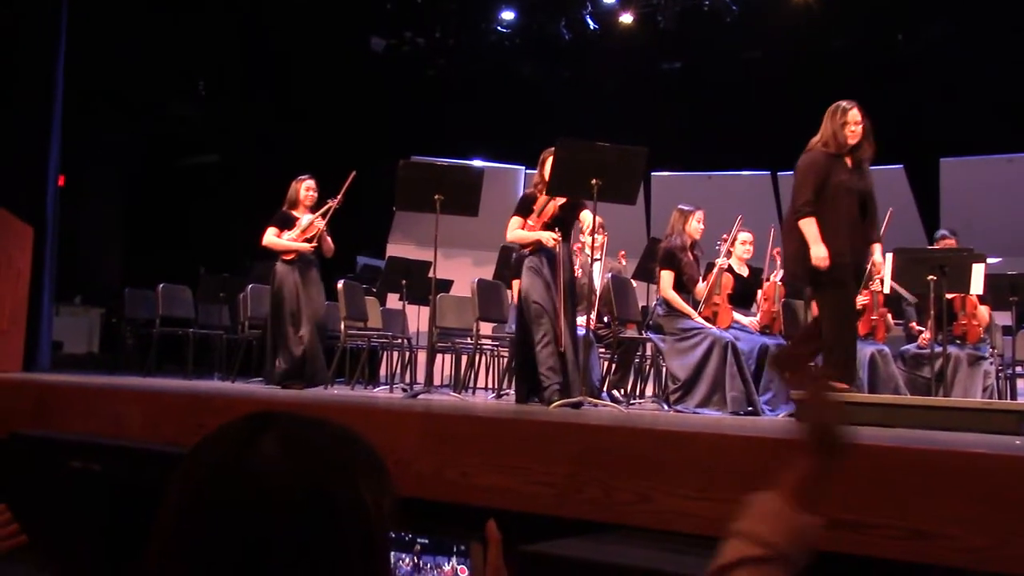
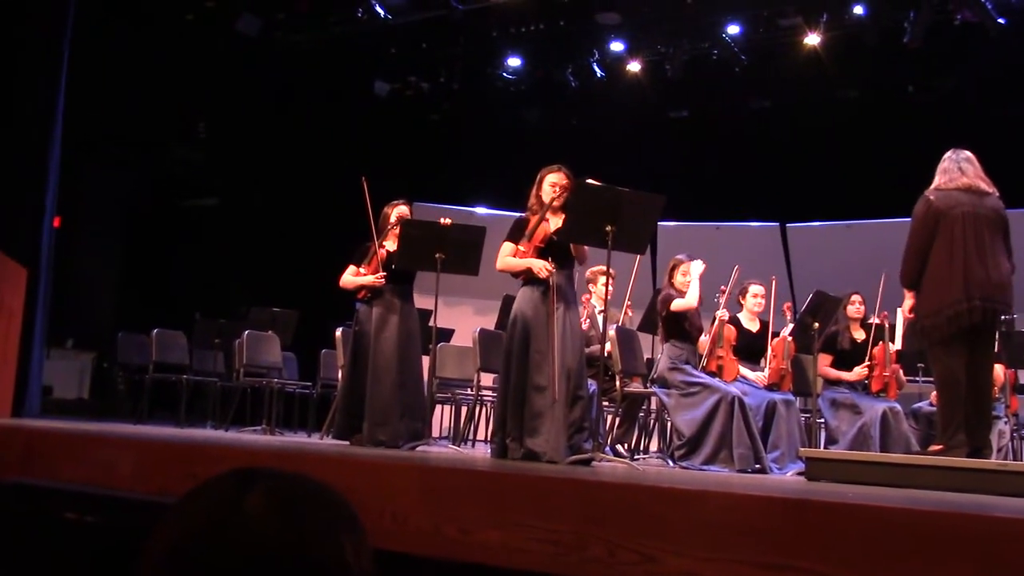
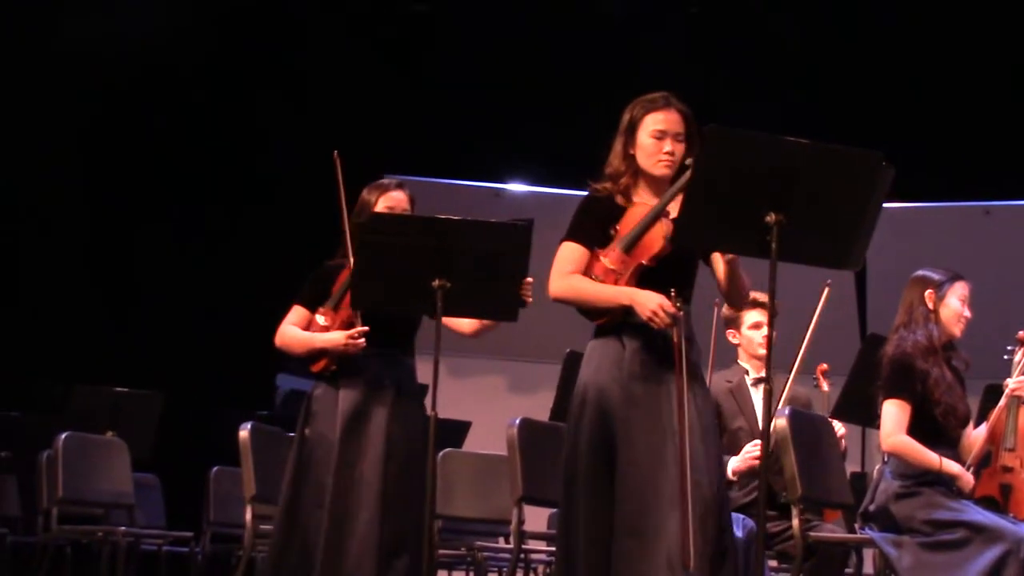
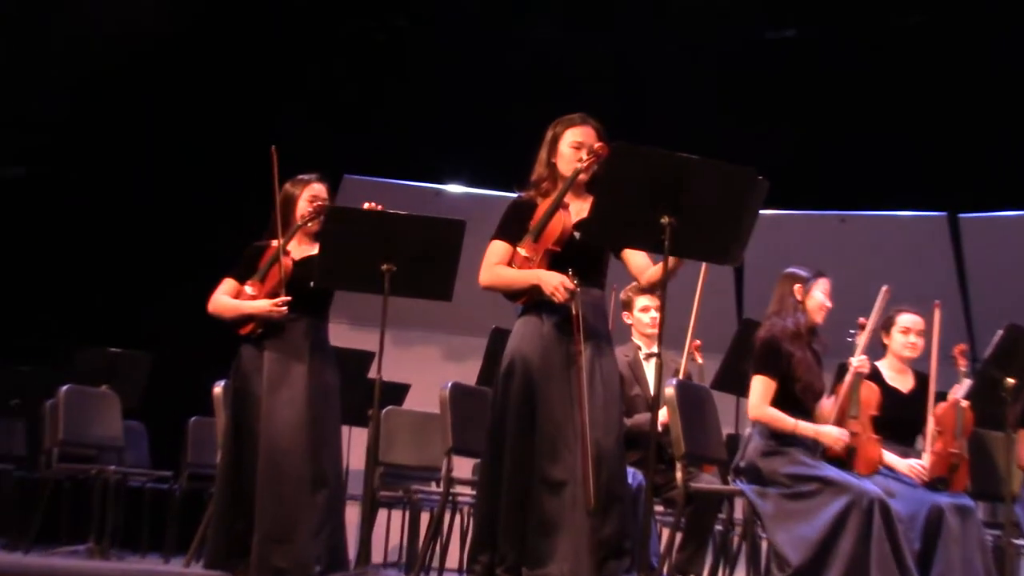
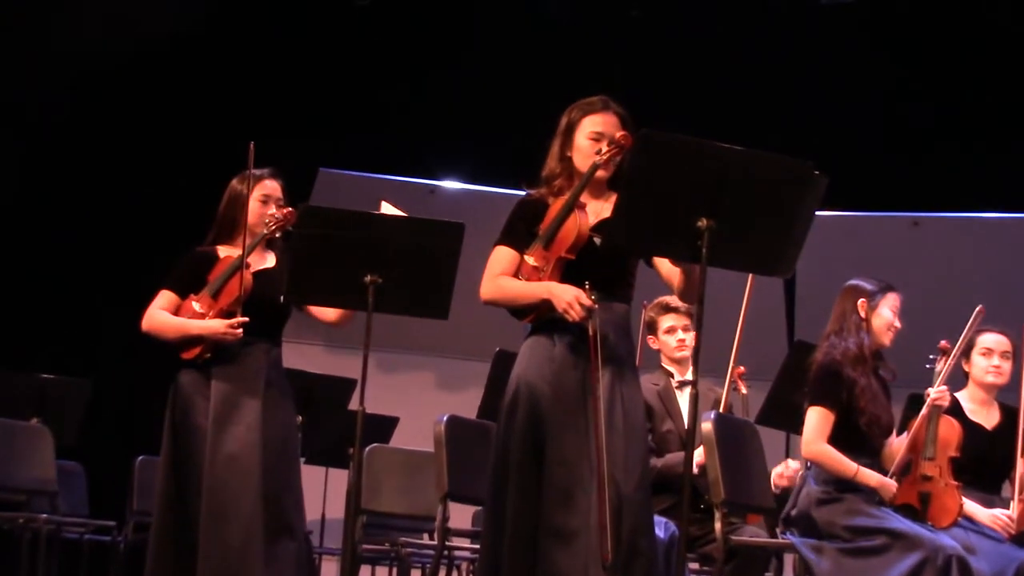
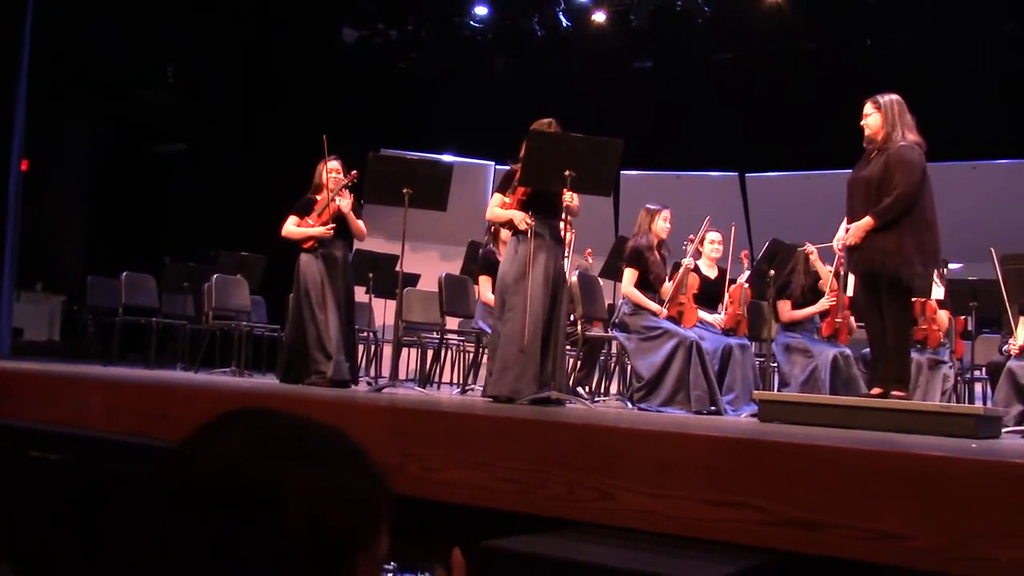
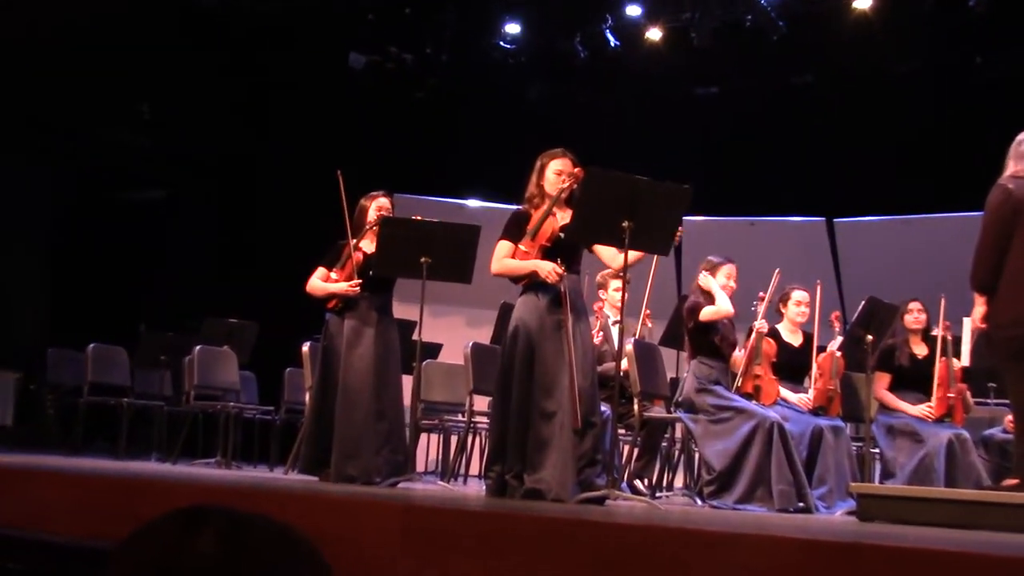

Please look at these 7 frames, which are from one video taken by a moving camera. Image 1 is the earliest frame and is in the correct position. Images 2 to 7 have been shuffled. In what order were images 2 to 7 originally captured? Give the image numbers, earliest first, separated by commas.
6, 2, 7, 4, 5, 3
